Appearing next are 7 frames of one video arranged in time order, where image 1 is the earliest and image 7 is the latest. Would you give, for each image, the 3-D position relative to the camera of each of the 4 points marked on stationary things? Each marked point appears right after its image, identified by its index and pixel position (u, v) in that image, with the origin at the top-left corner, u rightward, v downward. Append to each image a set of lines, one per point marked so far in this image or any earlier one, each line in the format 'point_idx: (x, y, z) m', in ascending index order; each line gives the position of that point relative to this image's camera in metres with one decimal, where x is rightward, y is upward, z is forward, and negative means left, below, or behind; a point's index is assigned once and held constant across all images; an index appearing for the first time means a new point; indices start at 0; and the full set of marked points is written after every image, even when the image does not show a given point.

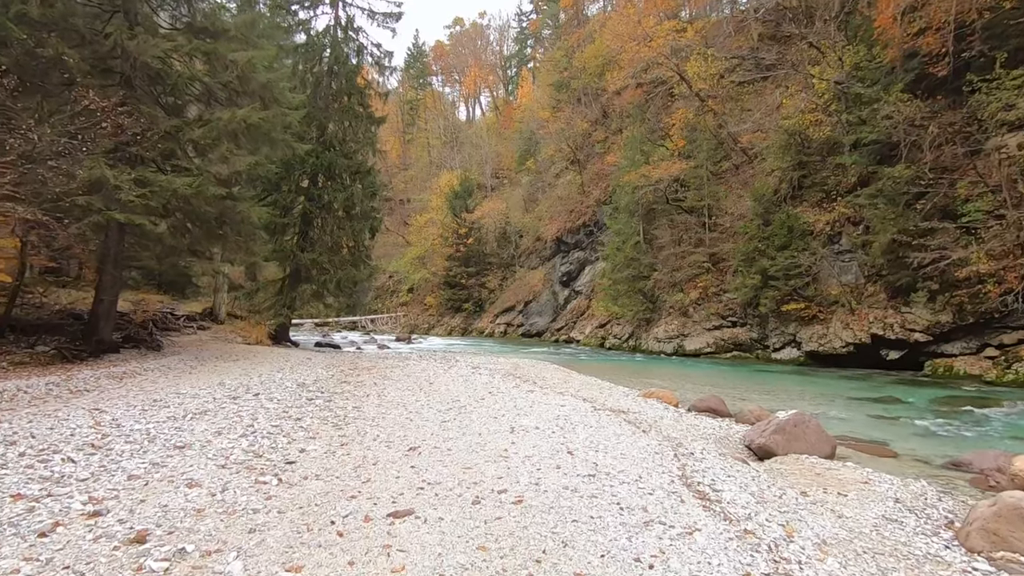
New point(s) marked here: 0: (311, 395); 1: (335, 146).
0: (-2.9, -1.6, +7.8) m
1: (-6.0, +4.8, +18.5) m
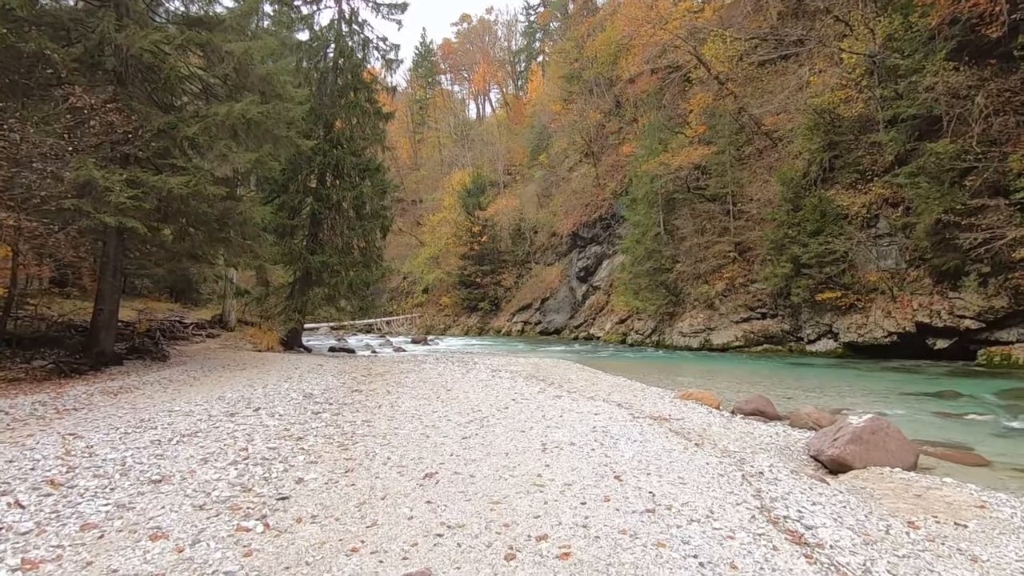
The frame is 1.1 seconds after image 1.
0: (-2.5, -1.6, +7.1) m
1: (-5.6, +4.7, +17.8) m
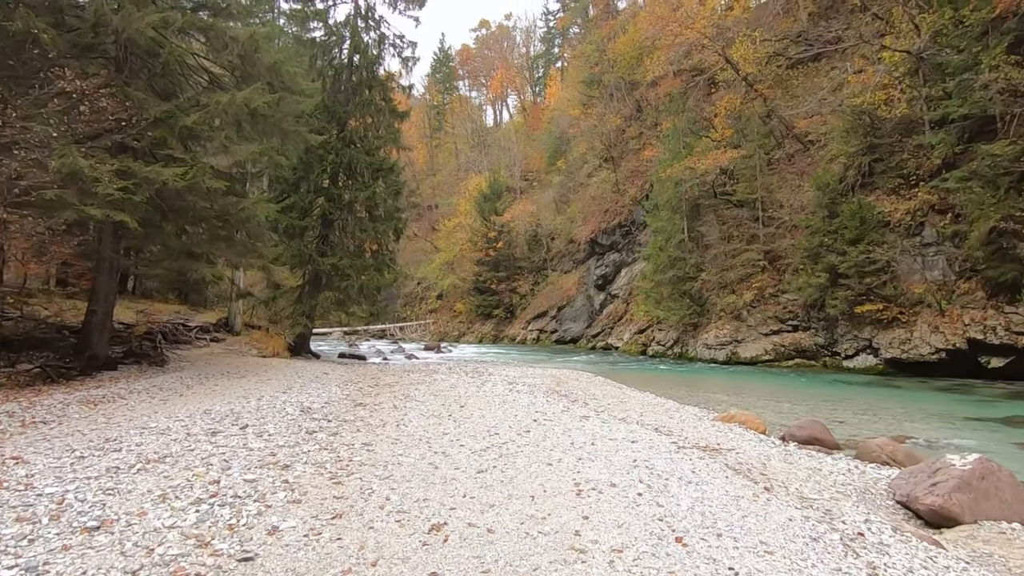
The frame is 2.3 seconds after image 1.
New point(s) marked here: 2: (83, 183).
0: (-2.3, -1.6, +6.2) m
1: (-4.9, +4.6, +17.2) m
2: (-6.2, +1.5, +7.8) m
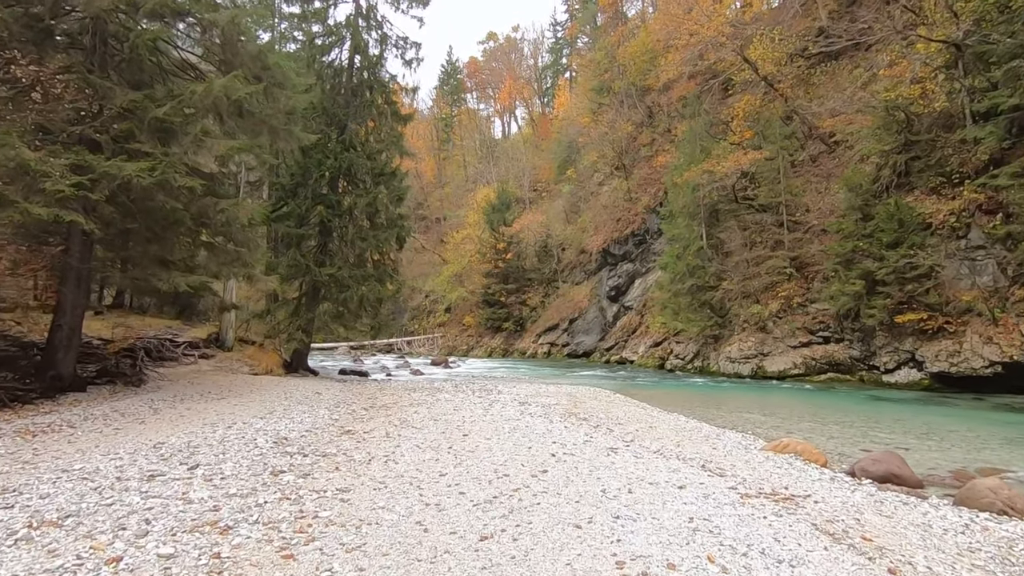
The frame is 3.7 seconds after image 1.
0: (-2.2, -1.7, +5.1) m
1: (-4.7, +4.2, +16.2) m
2: (-6.0, +1.4, +6.8) m
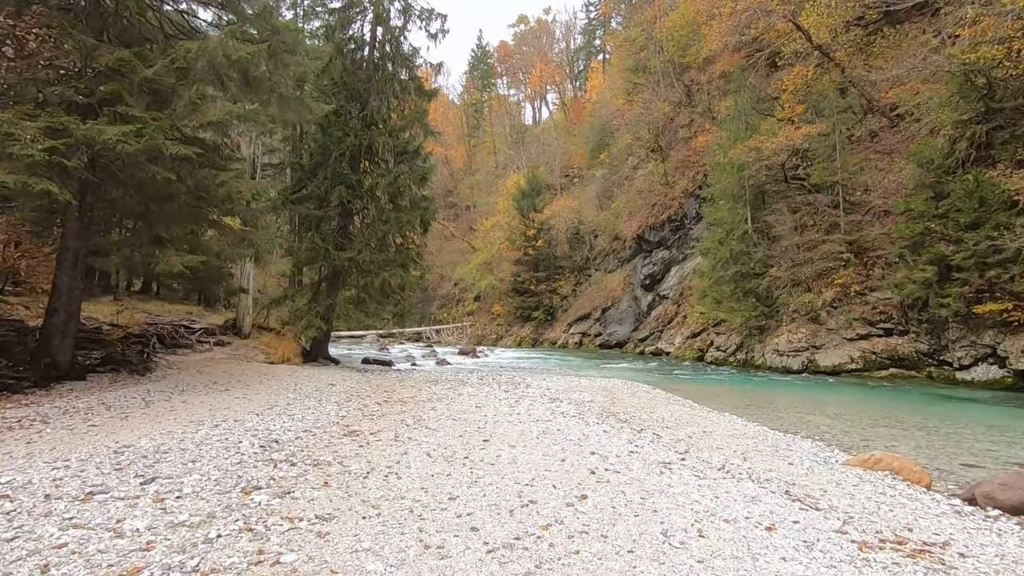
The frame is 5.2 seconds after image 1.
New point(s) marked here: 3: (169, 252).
0: (-1.9, -1.5, +4.2) m
1: (-3.8, +4.7, +15.3) m
2: (-5.7, +1.6, +6.0) m
3: (-5.3, +0.6, +8.4) m
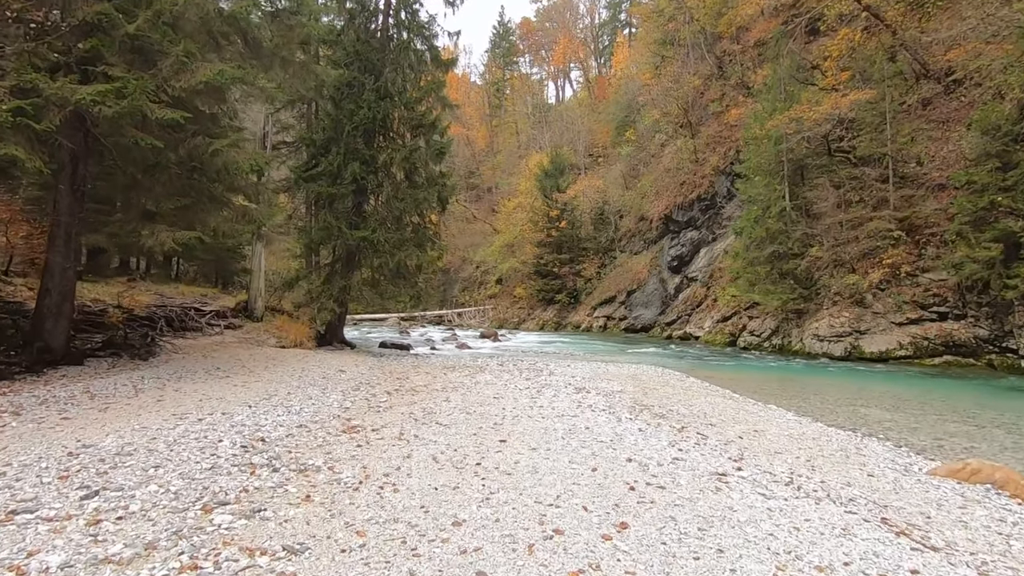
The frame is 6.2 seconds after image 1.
0: (-1.8, -1.3, +3.5) m
1: (-3.2, +5.2, +14.5) m
2: (-5.5, +1.8, +5.4) m
3: (-5.0, +0.9, +7.8) m
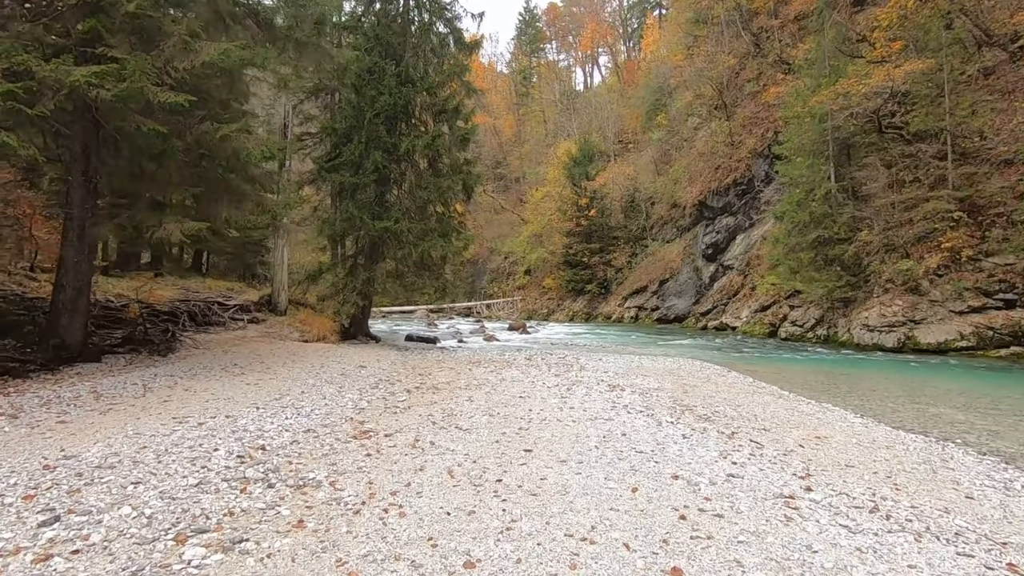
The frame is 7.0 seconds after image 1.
0: (-1.7, -1.3, +3.0) m
1: (-2.6, +5.4, +14.0) m
2: (-5.3, +1.9, +5.1) m
3: (-4.7, +0.9, +7.5) m
